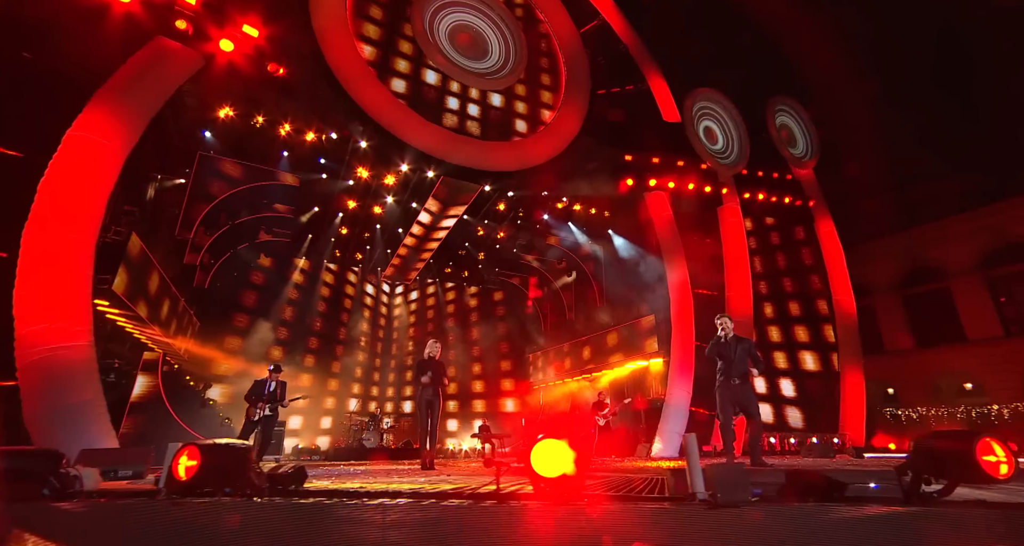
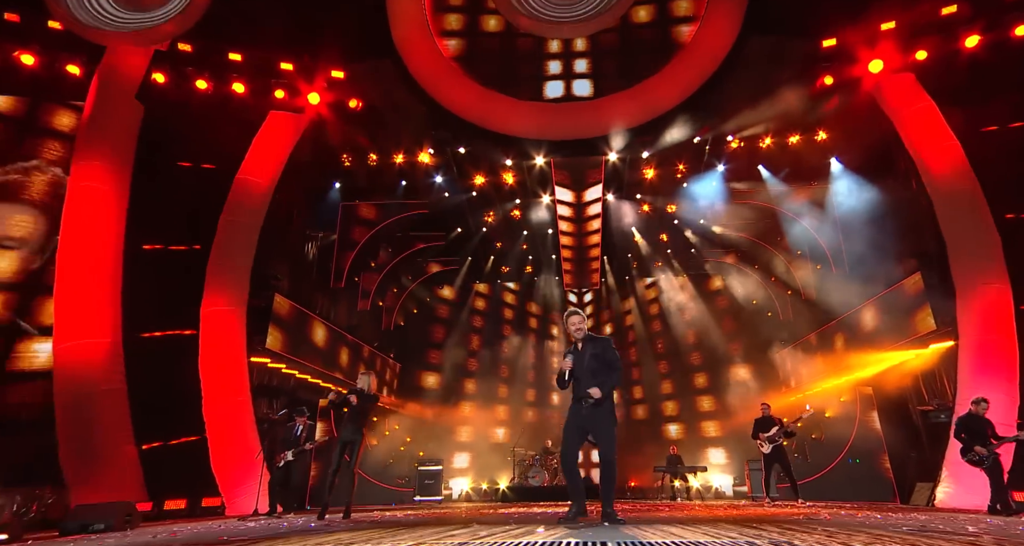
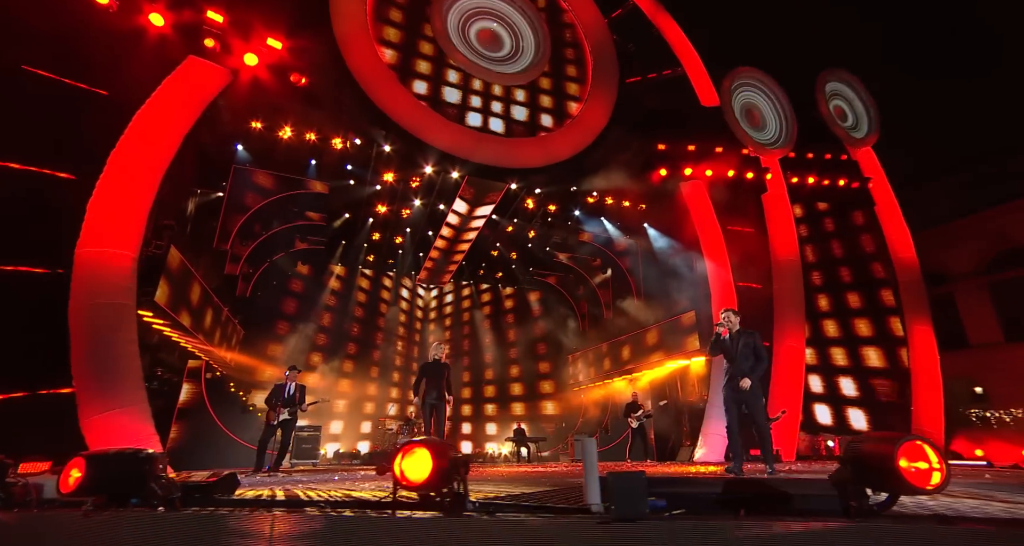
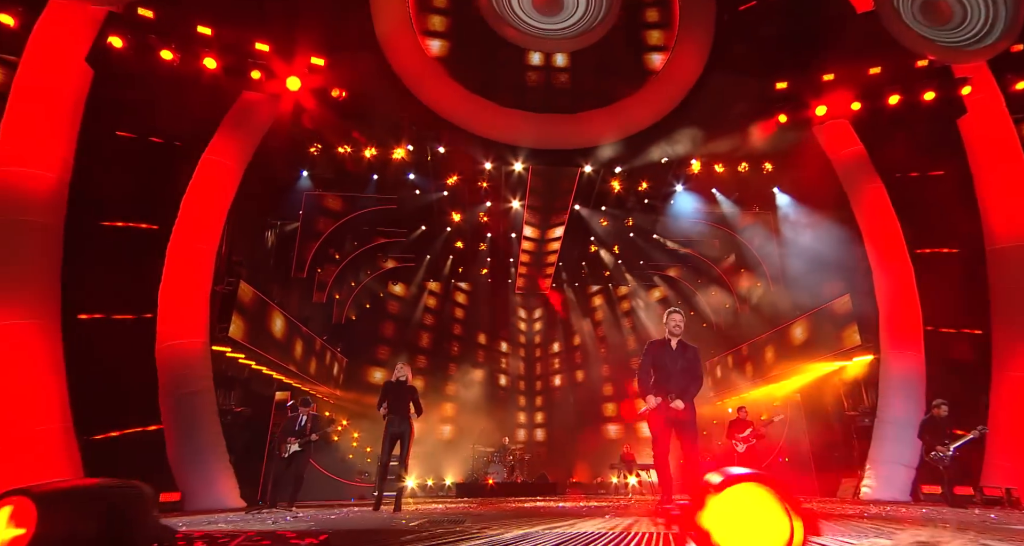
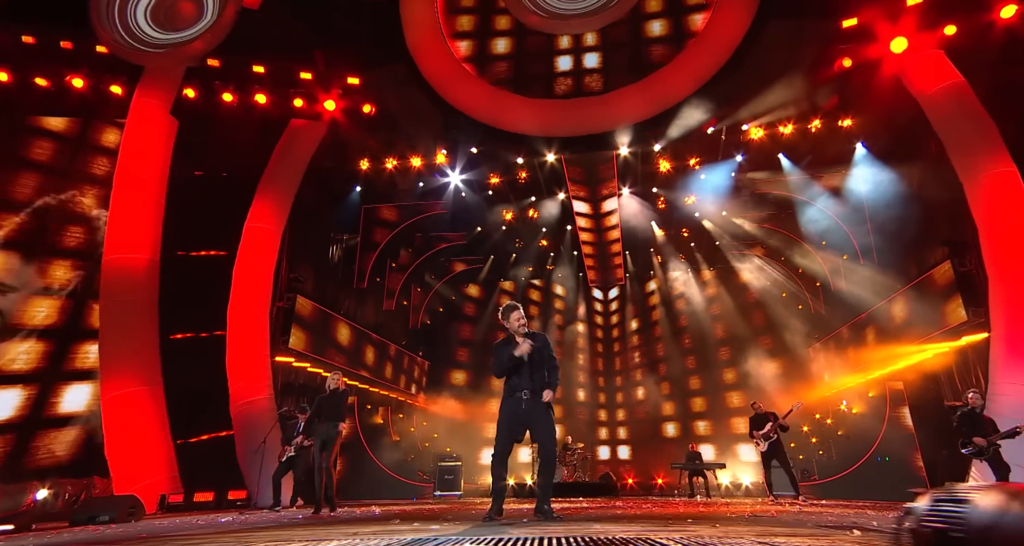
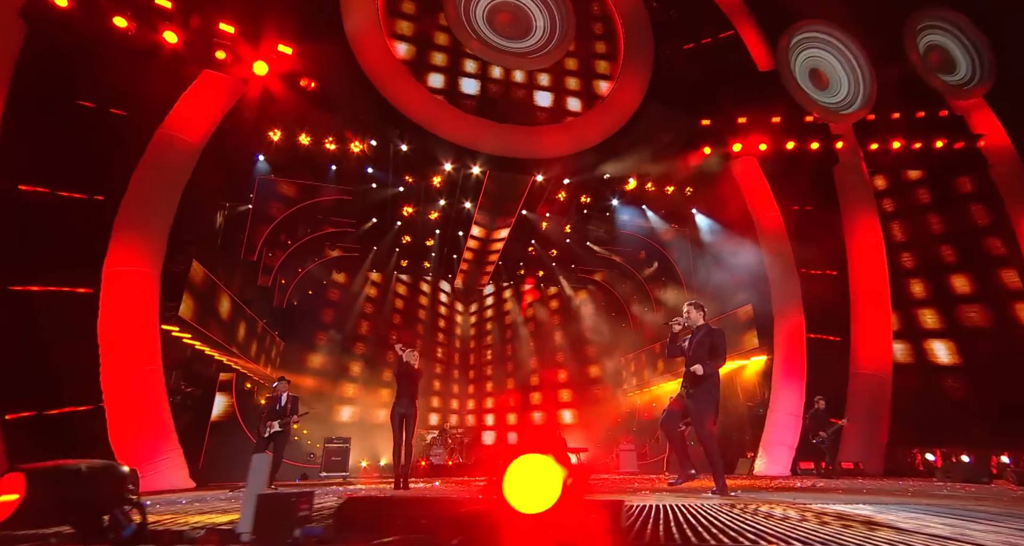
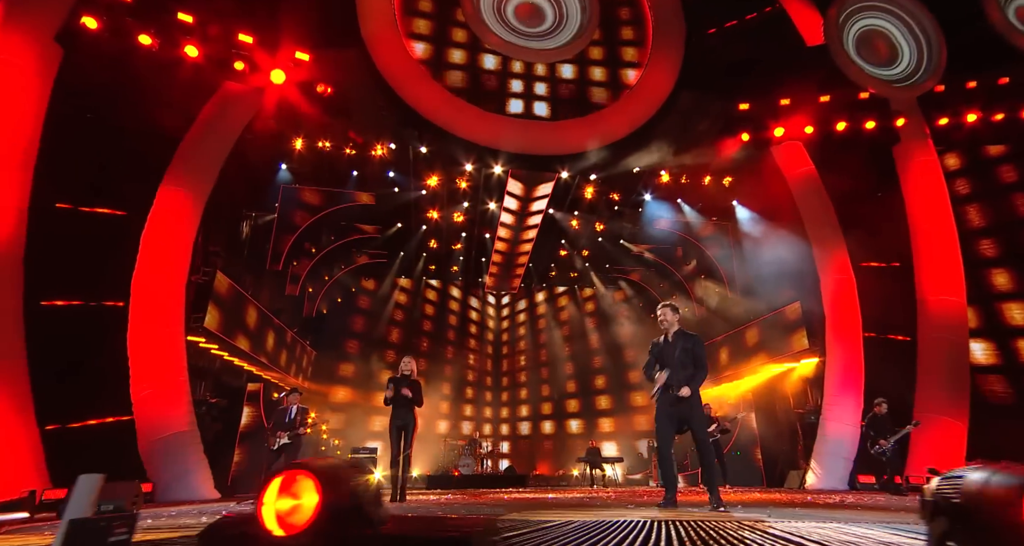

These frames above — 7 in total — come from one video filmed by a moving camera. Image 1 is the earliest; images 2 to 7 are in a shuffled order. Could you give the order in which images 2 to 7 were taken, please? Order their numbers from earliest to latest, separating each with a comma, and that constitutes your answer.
3, 6, 7, 4, 2, 5
